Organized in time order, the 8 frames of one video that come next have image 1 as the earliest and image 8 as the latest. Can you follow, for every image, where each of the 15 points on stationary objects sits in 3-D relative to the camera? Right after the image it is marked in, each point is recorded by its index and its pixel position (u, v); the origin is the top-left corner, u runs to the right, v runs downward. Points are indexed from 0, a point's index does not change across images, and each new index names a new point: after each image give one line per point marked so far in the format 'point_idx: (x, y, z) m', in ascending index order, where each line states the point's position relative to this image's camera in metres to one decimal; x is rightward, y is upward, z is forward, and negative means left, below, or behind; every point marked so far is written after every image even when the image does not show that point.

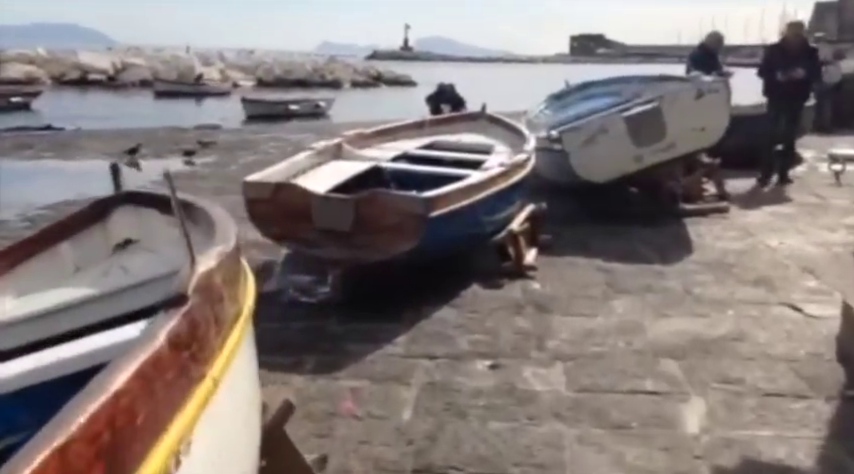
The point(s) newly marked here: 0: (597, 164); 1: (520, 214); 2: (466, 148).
0: (+1.8, +0.8, +7.6) m
1: (+0.9, +0.2, +6.8) m
2: (+0.5, +1.0, +8.3) m
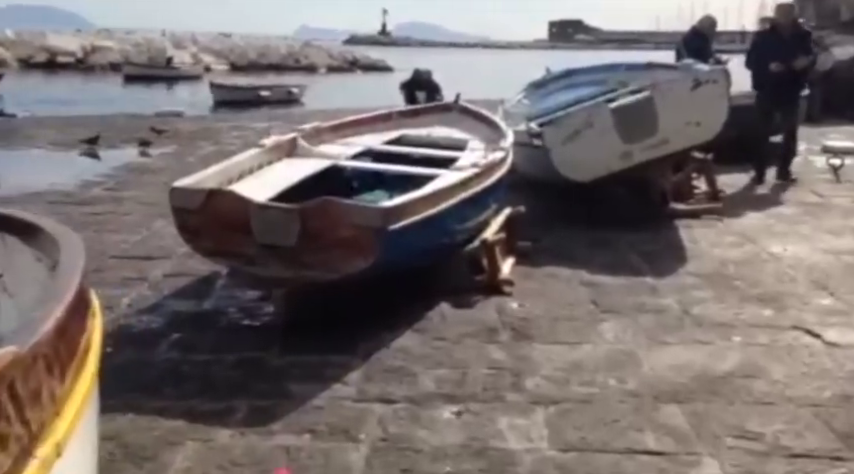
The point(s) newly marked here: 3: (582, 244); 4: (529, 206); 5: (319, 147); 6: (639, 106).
0: (+1.5, +0.7, +6.8) m
1: (+0.6, +0.1, +6.0) m
2: (+0.1, +1.0, +7.5) m
3: (+1.5, -0.1, +6.6) m
4: (+1.1, +0.3, +7.9) m
5: (-1.1, +0.9, +6.9) m
6: (+2.1, +1.3, +6.8) m
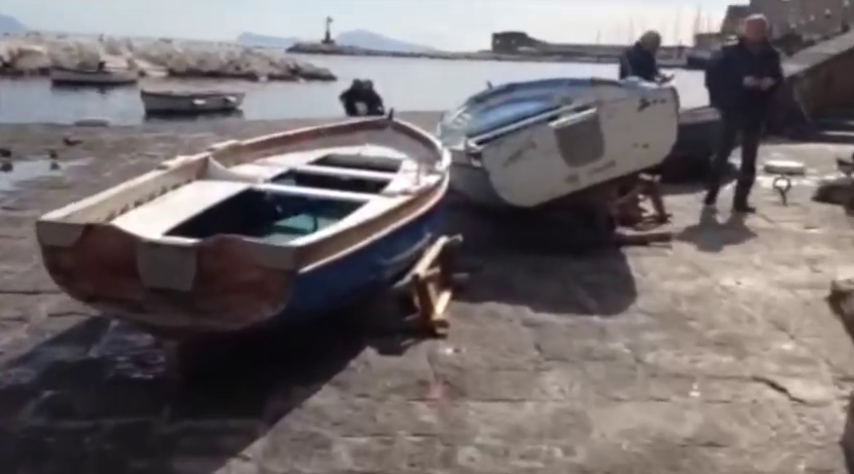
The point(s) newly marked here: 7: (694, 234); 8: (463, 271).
0: (+0.9, +0.5, +6.3) m
1: (0.0, -0.1, +5.4) m
2: (-0.6, +0.7, +6.9) m
3: (+0.8, -0.3, +6.1) m
4: (+0.4, +0.1, +7.3) m
5: (-1.7, +0.6, +6.2) m
6: (+1.4, +1.0, +6.3) m
7: (+2.6, 0.0, +6.9) m
8: (+0.3, -0.3, +6.1) m
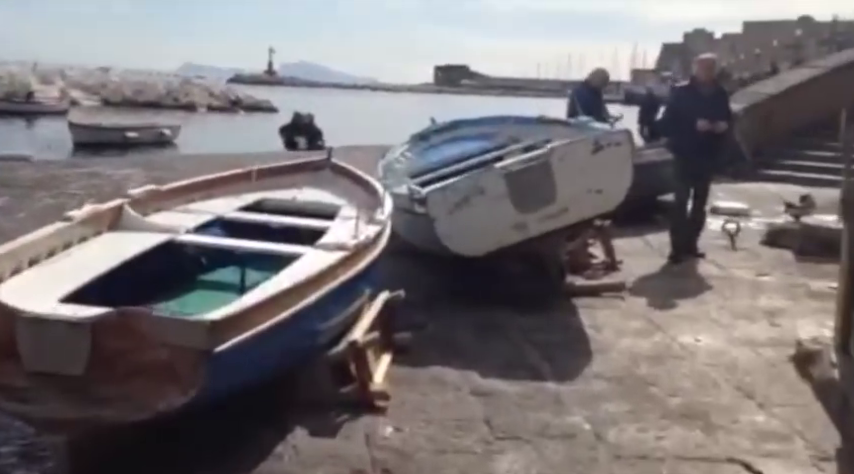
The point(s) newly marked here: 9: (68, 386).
0: (+0.4, 0.0, +5.9) m
1: (-0.4, -0.5, +4.9) m
2: (-1.1, +0.2, +6.3) m
3: (+0.4, -0.7, +5.6) m
4: (-0.2, -0.4, +6.9) m
5: (-2.2, +0.2, +5.6) m
6: (+0.9, +0.6, +6.0) m
7: (+2.1, -0.4, +6.6) m
8: (-0.2, -0.7, +5.6) m
9: (-1.7, -0.7, +3.3) m
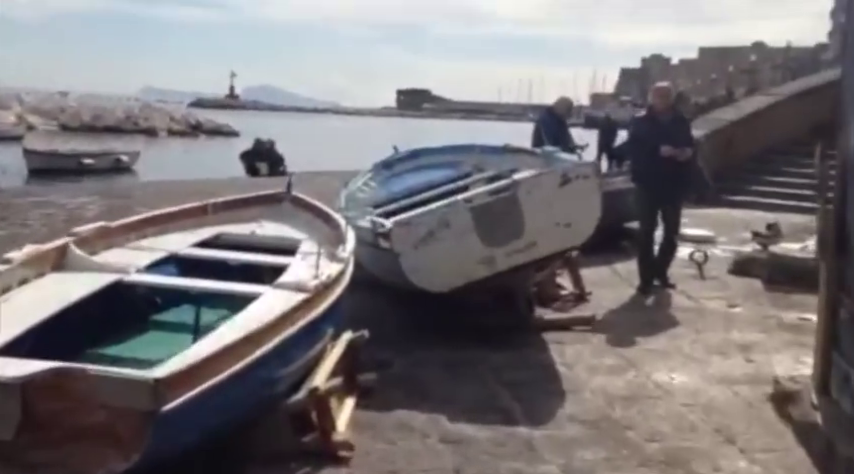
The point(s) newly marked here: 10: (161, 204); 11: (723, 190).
0: (+0.1, -0.3, +5.7) m
1: (-0.6, -0.8, +4.7) m
2: (-1.4, -0.1, +6.1) m
3: (+0.1, -1.0, +5.4) m
4: (-0.5, -0.7, +6.6) m
5: (-2.5, -0.1, +5.3) m
6: (+0.6, +0.3, +5.8) m
7: (+1.7, -0.7, +6.5) m
8: (-0.4, -1.0, +5.3) m
9: (-1.9, -0.9, +3.0) m
10: (-5.5, +0.7, +14.4) m
11: (+5.7, +0.9, +13.6) m
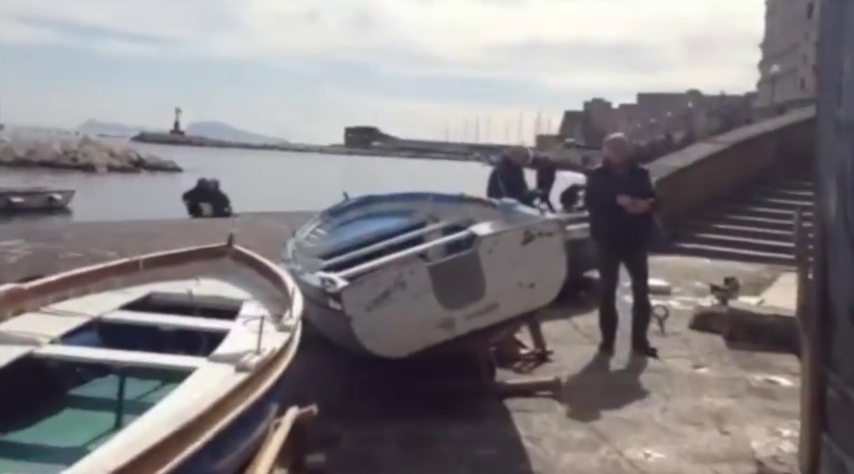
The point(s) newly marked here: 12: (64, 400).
0: (-0.3, -0.7, +5.3) m
1: (-0.9, -1.2, +4.2) m
2: (-1.8, -0.6, +5.5) m
3: (-0.2, -1.5, +4.9) m
4: (-0.9, -1.3, +6.1) m
5: (-2.8, -0.6, +4.7) m
6: (+0.3, -0.2, +5.5) m
7: (+1.3, -1.2, +6.1) m
8: (-0.7, -1.5, +4.8) m
9: (-2.0, -1.2, +2.4) m
10: (-6.4, -0.2, +13.6) m
11: (+4.8, 0.0, +13.6) m
12: (-2.3, -1.0, +4.4) m
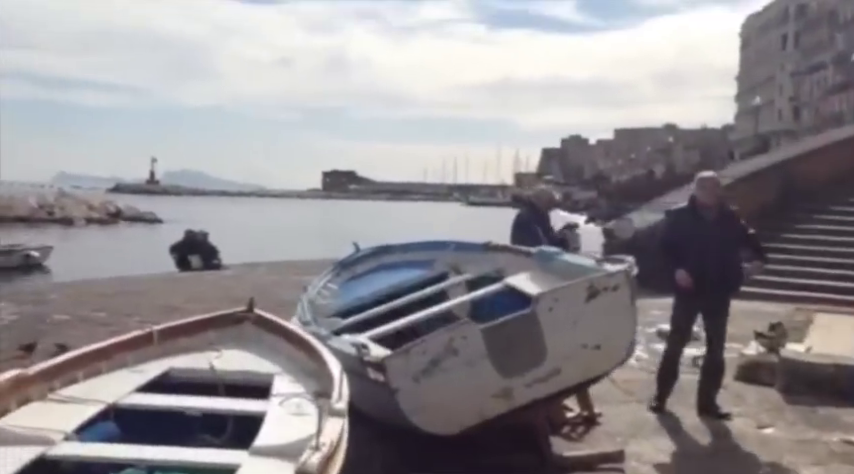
0: (+0.1, -1.1, +4.7) m
1: (-0.5, -1.6, +3.5) m
2: (-1.4, -1.0, +4.9) m
3: (+0.2, -1.9, +4.3) m
4: (-0.5, -1.7, +5.4) m
5: (-2.4, -1.0, +4.0) m
6: (+0.6, -0.6, +4.9) m
7: (+1.7, -1.7, +5.6) m
8: (-0.3, -1.9, +4.1) m
9: (-1.5, -1.5, +1.7) m
10: (-6.3, -1.3, +12.8) m
11: (+4.9, -0.7, +13.2) m
12: (-1.9, -1.4, +3.7) m
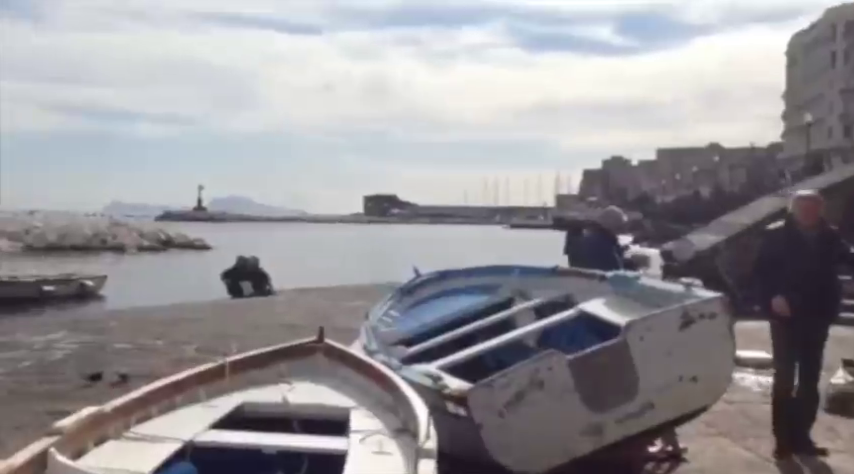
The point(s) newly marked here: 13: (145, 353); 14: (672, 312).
0: (+0.7, -1.3, +4.4) m
1: (0.0, -1.7, +3.3) m
2: (-0.9, -1.2, +4.7) m
3: (+0.7, -2.0, +4.0) m
4: (+0.1, -1.9, +5.2) m
5: (-1.8, -1.2, +3.9) m
6: (+1.2, -0.8, +4.6) m
7: (+2.3, -1.8, +5.2) m
8: (+0.2, -2.0, +3.9) m
9: (-1.1, -1.6, +1.5) m
10: (-5.3, -1.8, +12.9) m
11: (+5.9, -1.1, +12.6) m
12: (-1.4, -1.6, +3.5) m
13: (-4.6, -1.9, +11.3) m
14: (+1.6, -0.5, +4.8) m
